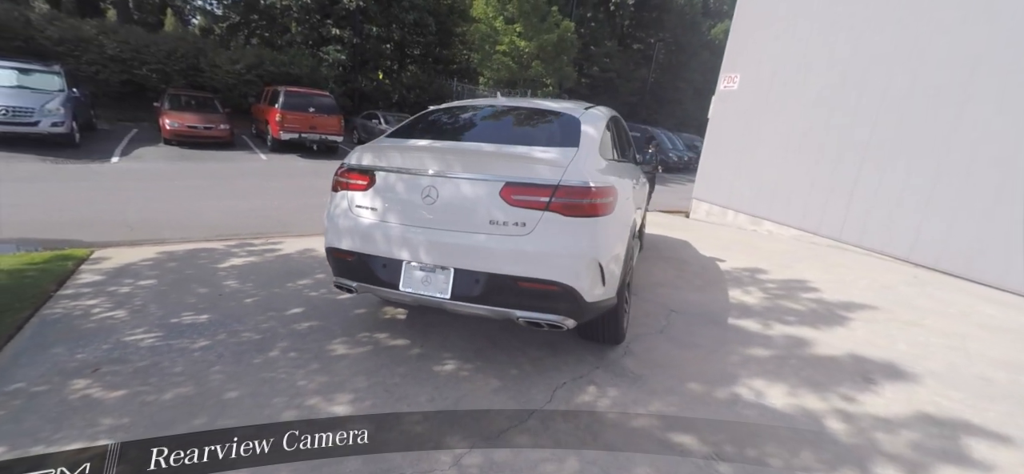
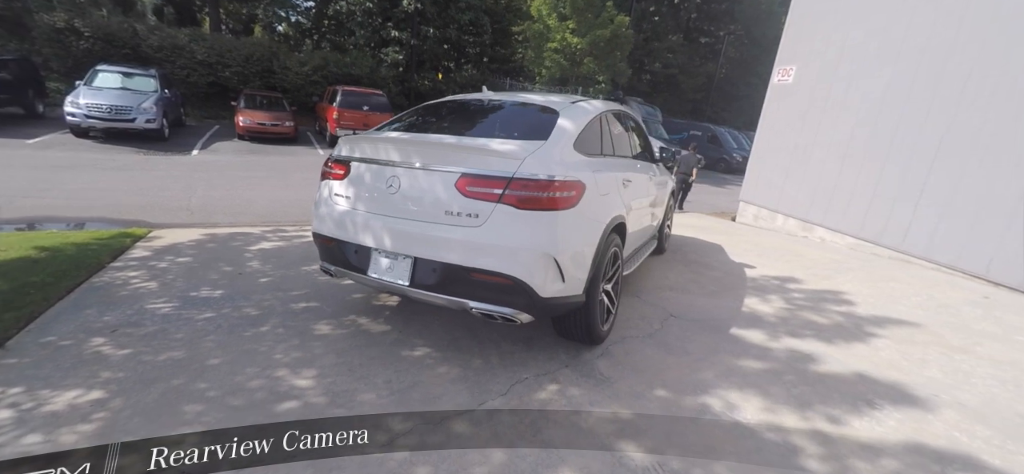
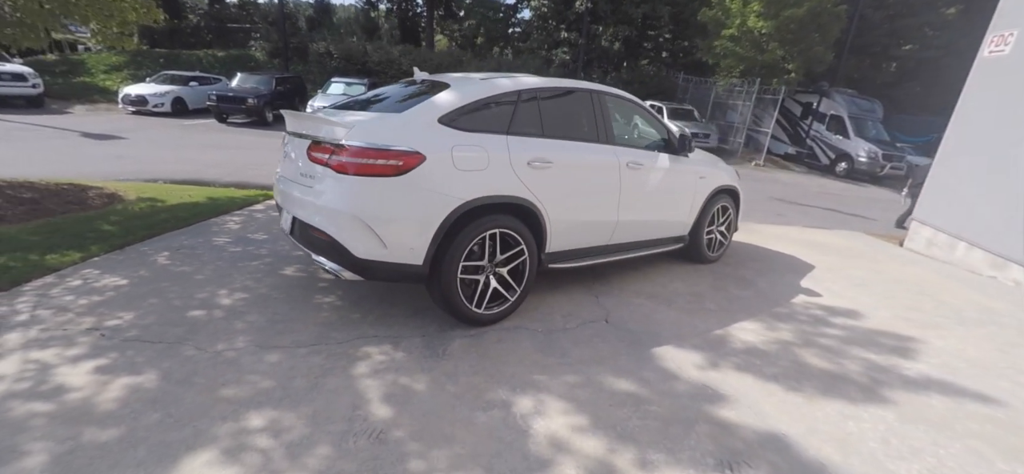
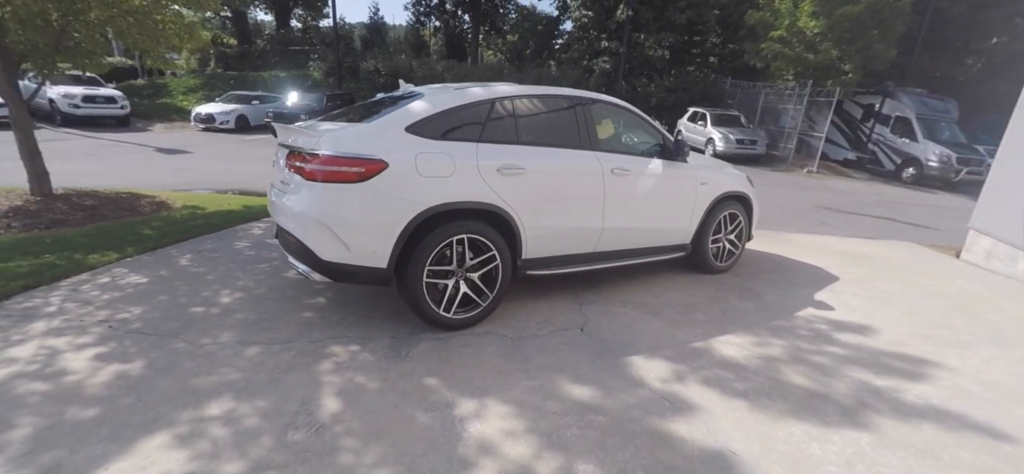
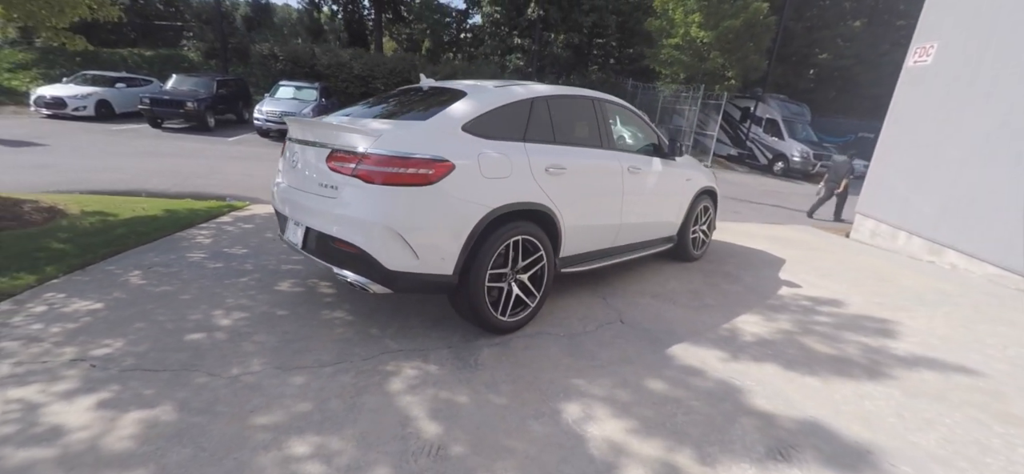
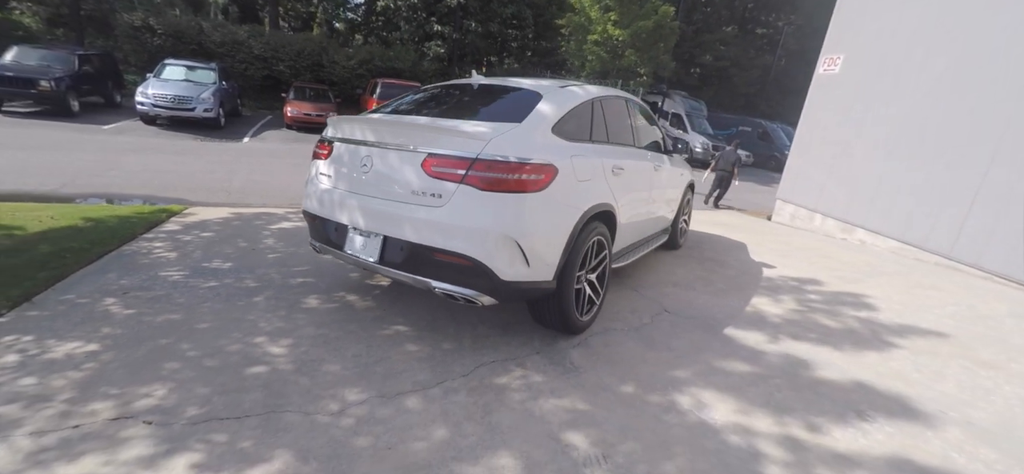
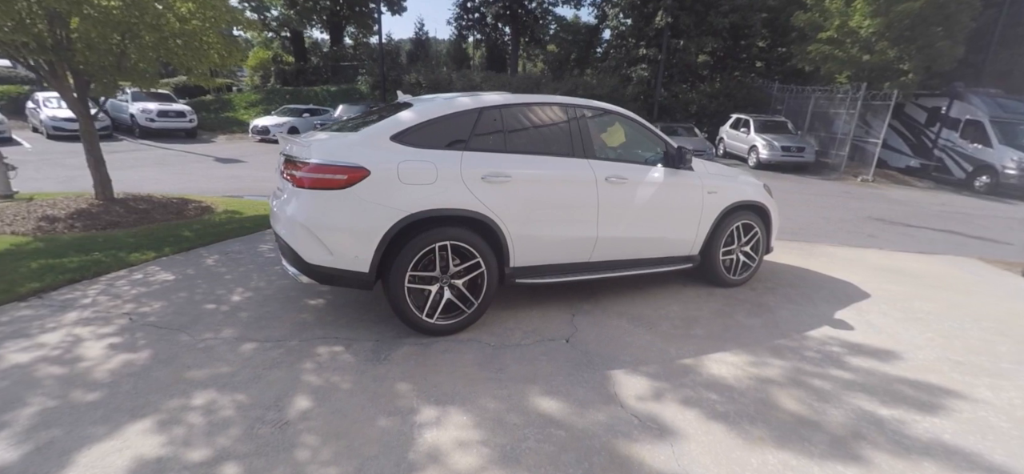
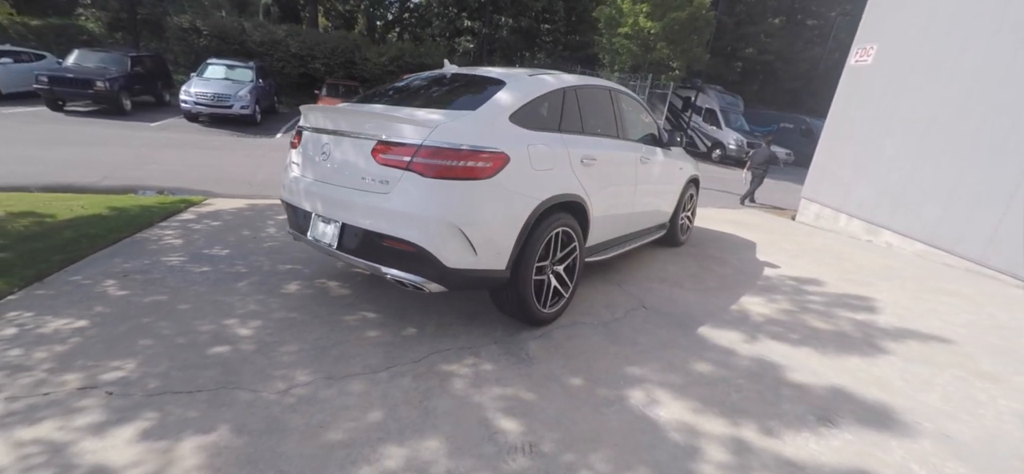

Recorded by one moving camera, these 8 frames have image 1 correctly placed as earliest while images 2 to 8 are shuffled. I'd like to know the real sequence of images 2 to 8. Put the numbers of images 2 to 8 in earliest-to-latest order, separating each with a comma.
2, 6, 8, 5, 3, 4, 7
